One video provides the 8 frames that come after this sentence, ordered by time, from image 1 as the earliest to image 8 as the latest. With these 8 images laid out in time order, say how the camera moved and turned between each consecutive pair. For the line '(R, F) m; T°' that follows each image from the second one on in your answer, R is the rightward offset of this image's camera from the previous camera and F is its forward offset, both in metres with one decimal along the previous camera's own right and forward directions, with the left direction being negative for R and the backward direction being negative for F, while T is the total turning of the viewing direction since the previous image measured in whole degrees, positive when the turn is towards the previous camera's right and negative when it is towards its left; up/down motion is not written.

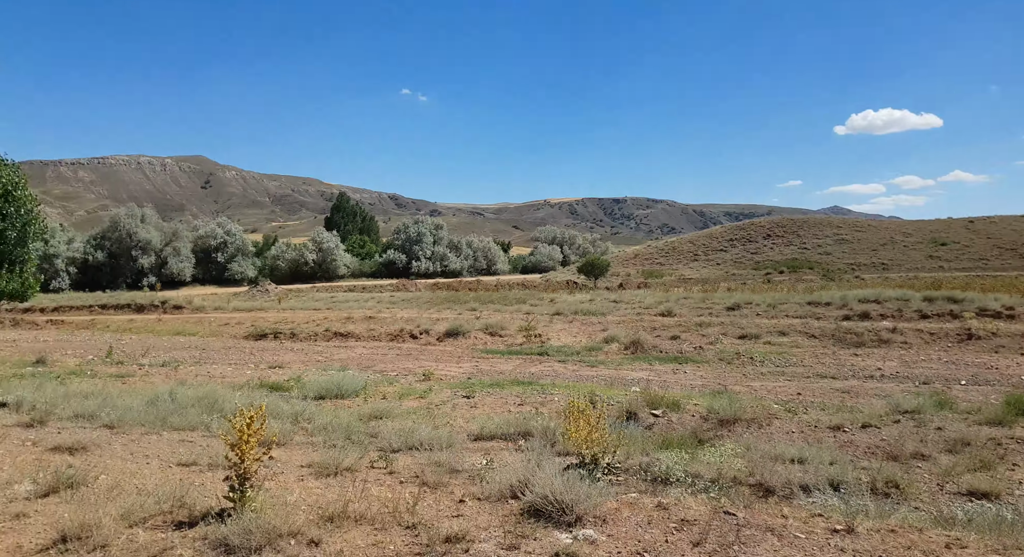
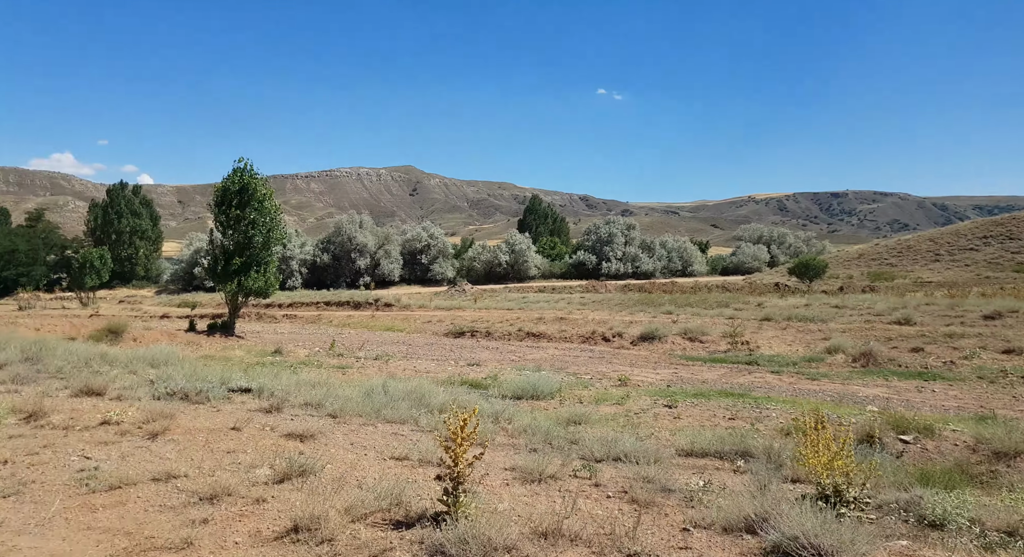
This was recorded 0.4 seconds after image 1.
(-0.3, +0.4) m; -16°
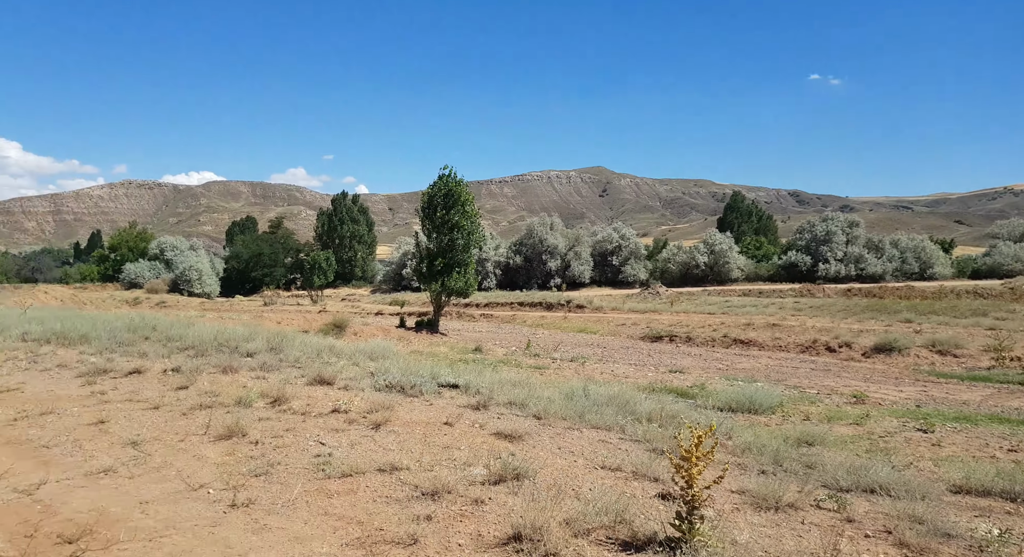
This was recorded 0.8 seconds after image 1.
(-0.4, +0.4) m; -16°
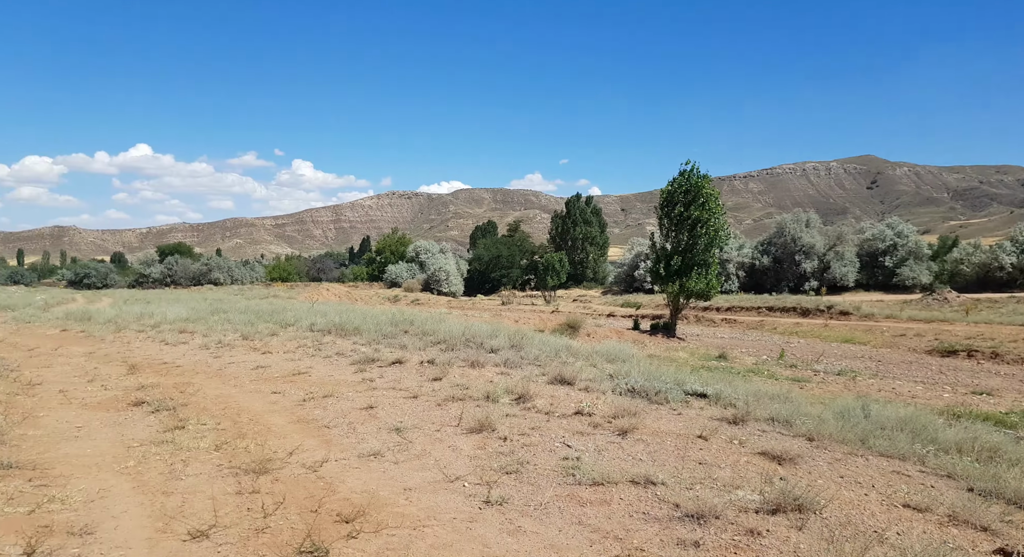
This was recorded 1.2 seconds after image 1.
(-0.3, +0.4) m; -20°
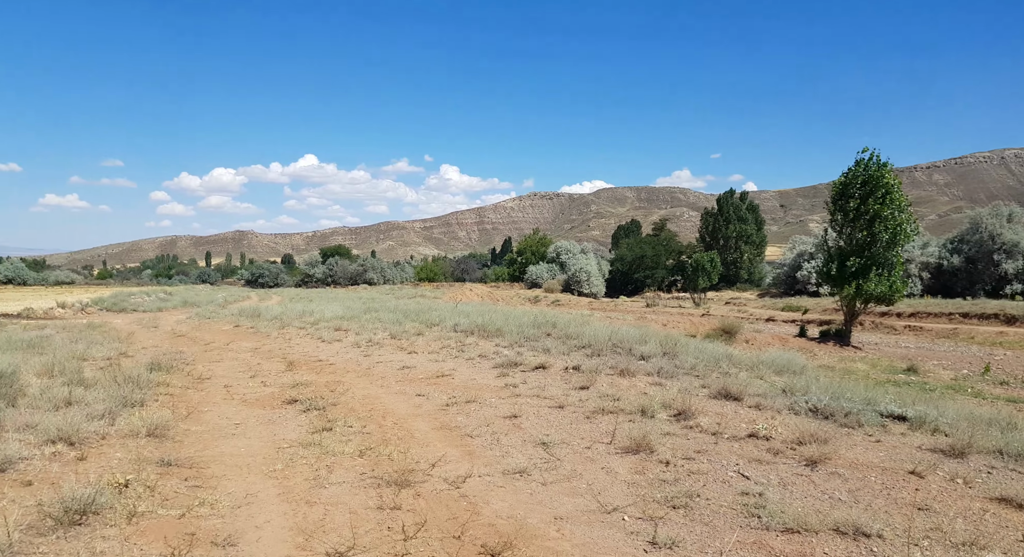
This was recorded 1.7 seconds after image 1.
(-0.2, +0.8) m; -12°
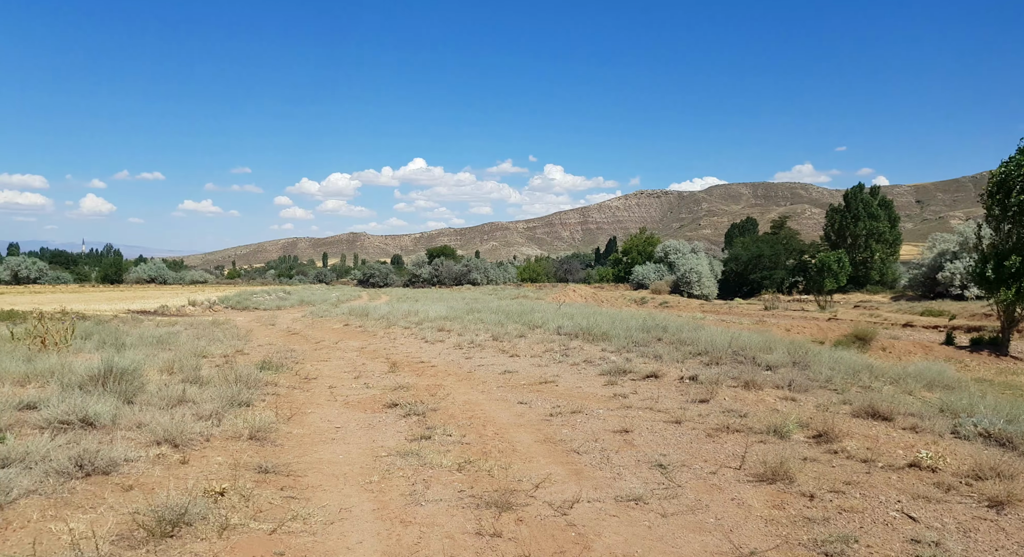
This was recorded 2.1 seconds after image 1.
(-0.1, +0.7) m; -9°
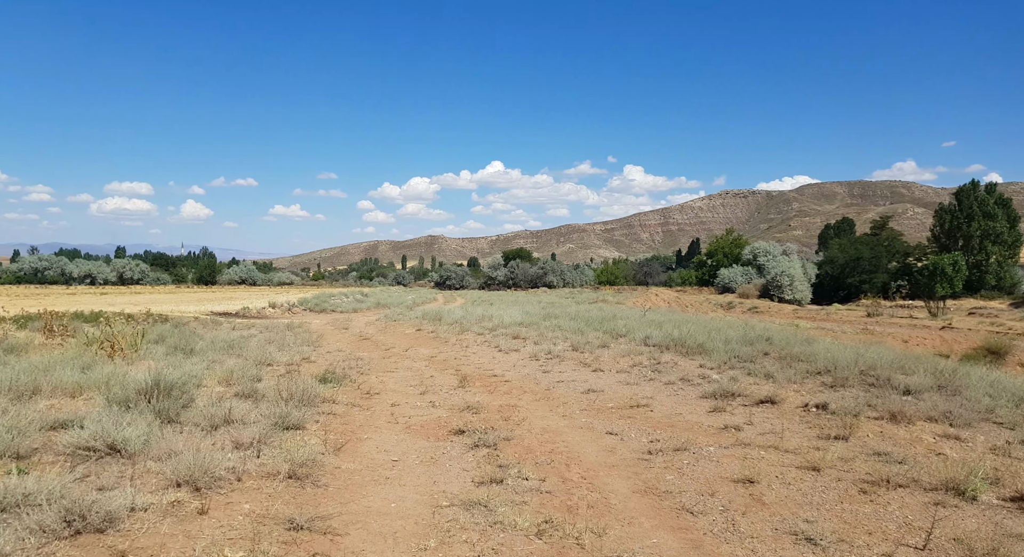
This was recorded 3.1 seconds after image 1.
(-0.2, +1.5) m; -7°
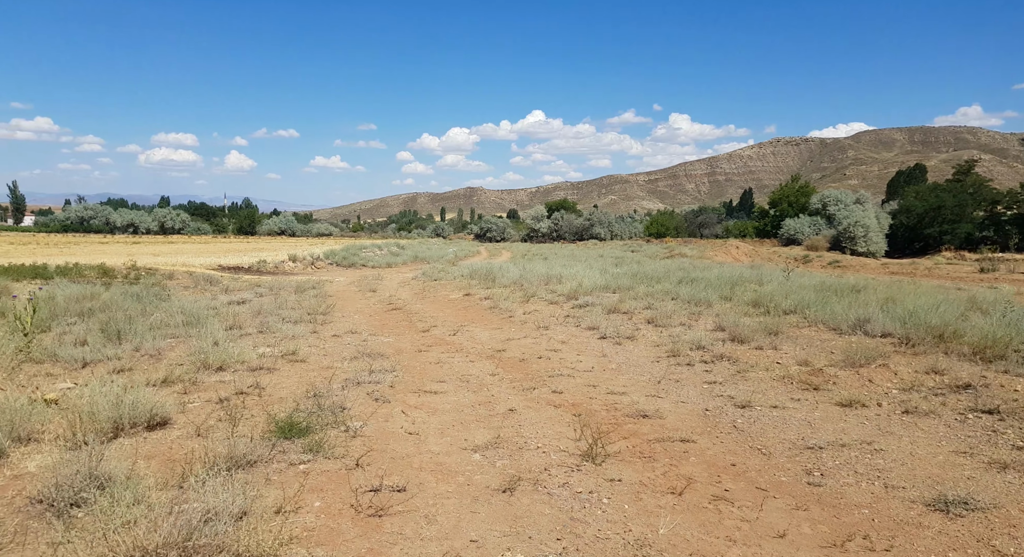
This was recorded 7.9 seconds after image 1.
(-1.3, +7.0) m; -4°
